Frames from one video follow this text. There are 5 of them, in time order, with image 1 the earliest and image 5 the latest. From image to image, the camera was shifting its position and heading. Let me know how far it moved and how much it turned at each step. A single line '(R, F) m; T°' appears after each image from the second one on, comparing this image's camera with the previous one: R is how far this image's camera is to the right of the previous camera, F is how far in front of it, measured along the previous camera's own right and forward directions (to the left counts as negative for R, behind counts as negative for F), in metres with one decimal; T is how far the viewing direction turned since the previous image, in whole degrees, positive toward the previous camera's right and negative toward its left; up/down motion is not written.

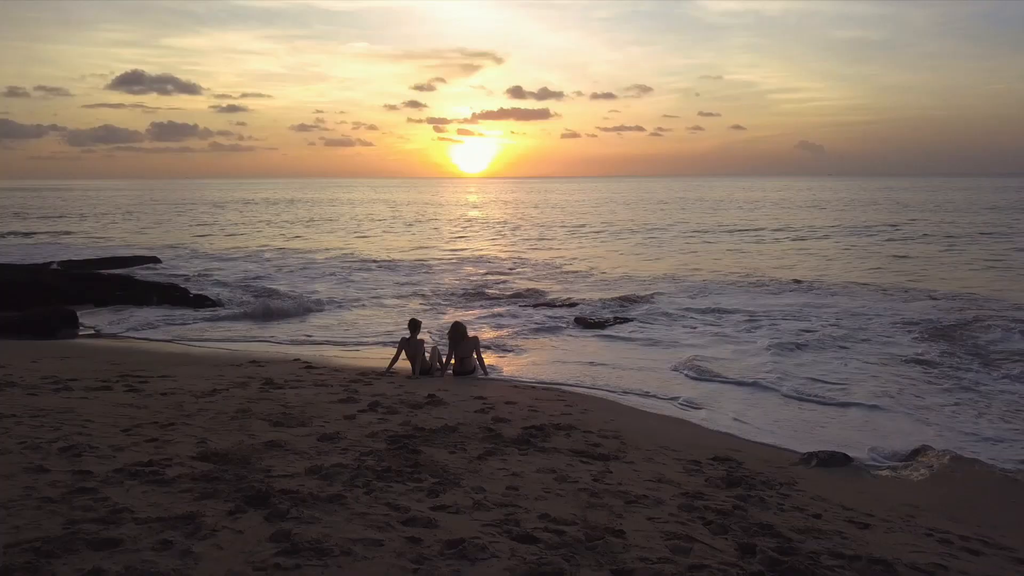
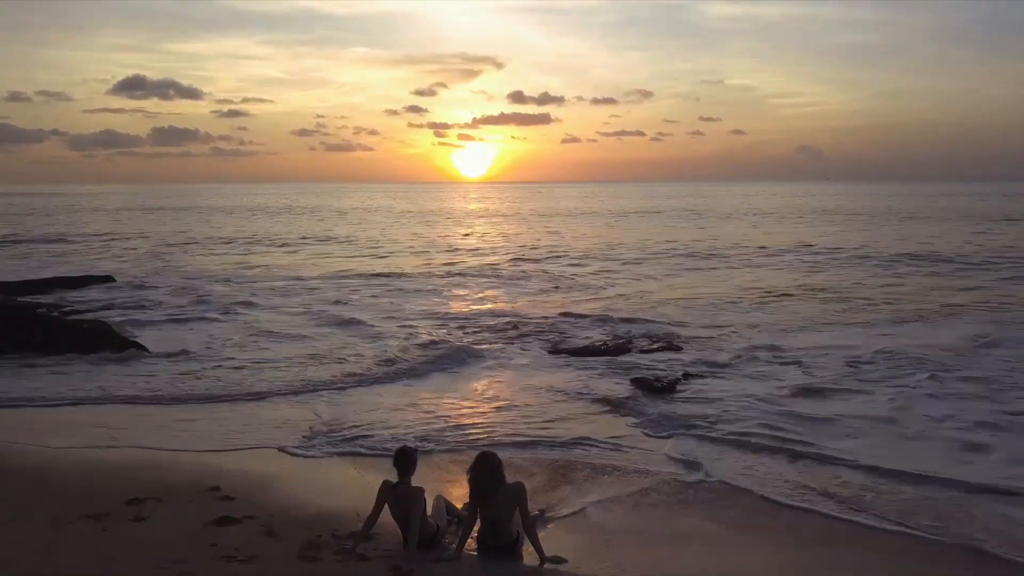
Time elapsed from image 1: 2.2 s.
(-0.6, +3.7) m; 0°
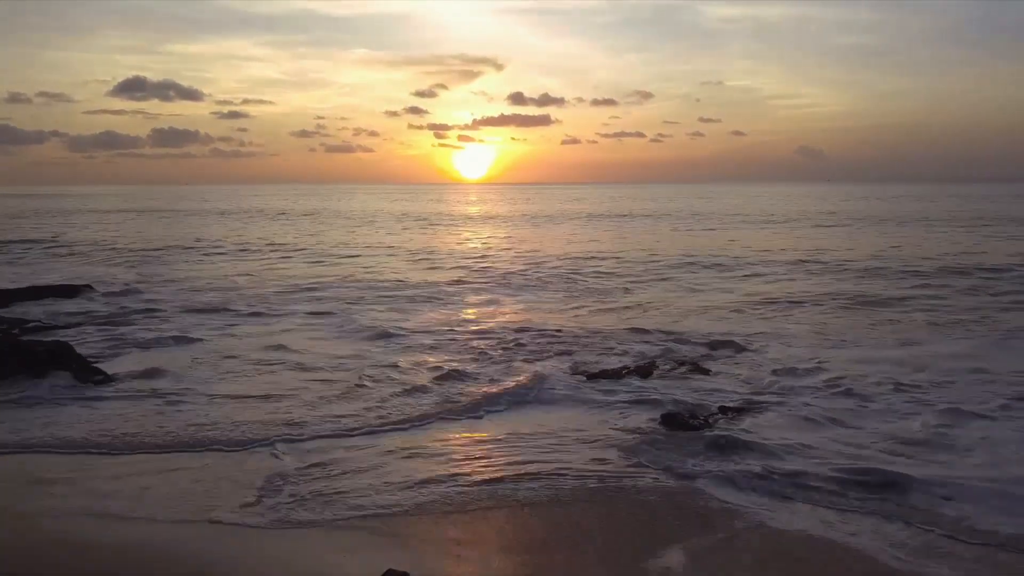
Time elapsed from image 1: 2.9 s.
(-0.2, +1.3) m; 0°
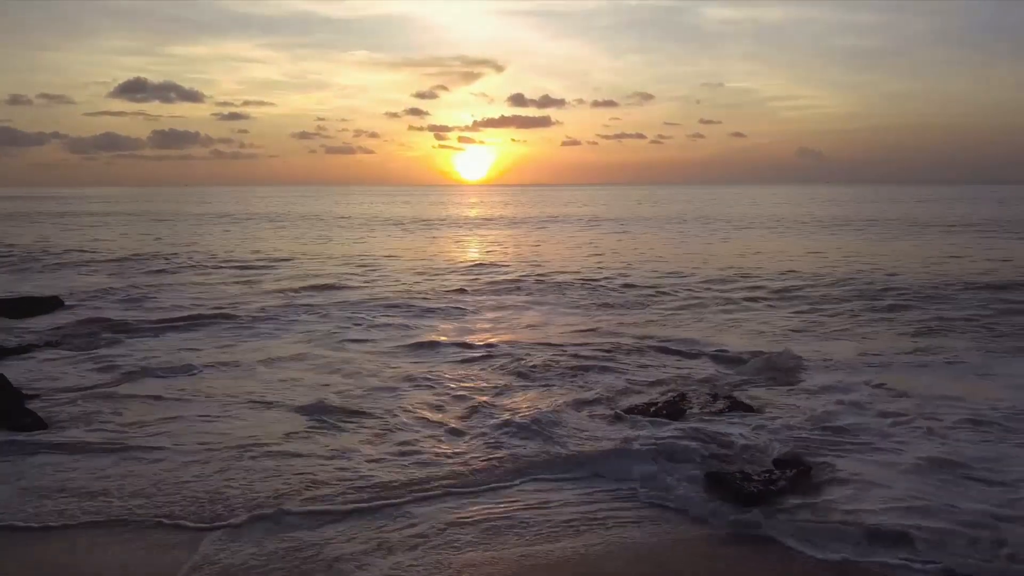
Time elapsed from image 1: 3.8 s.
(-0.3, +1.4) m; 0°
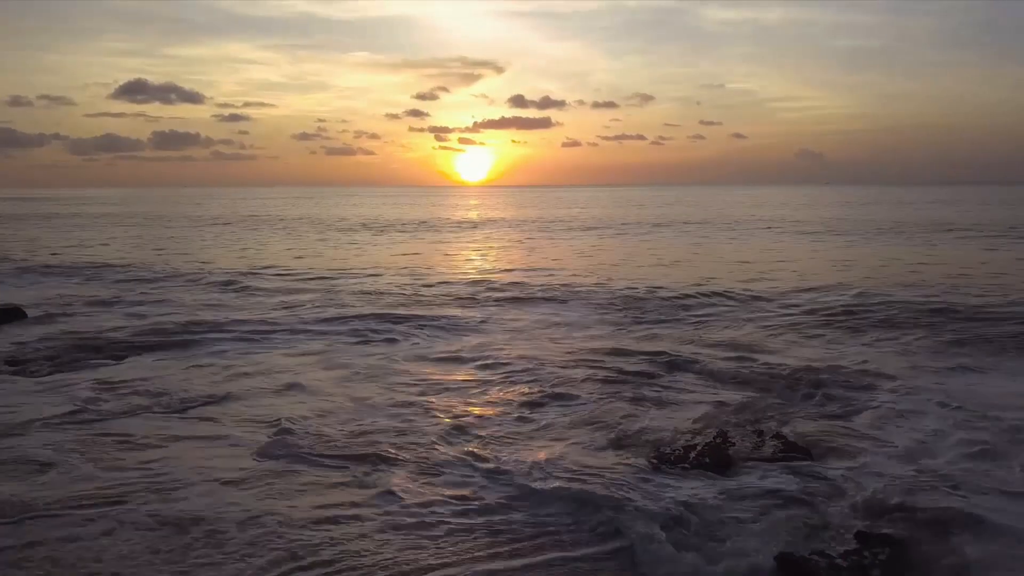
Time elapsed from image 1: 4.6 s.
(-0.6, +1.5) m; 0°
